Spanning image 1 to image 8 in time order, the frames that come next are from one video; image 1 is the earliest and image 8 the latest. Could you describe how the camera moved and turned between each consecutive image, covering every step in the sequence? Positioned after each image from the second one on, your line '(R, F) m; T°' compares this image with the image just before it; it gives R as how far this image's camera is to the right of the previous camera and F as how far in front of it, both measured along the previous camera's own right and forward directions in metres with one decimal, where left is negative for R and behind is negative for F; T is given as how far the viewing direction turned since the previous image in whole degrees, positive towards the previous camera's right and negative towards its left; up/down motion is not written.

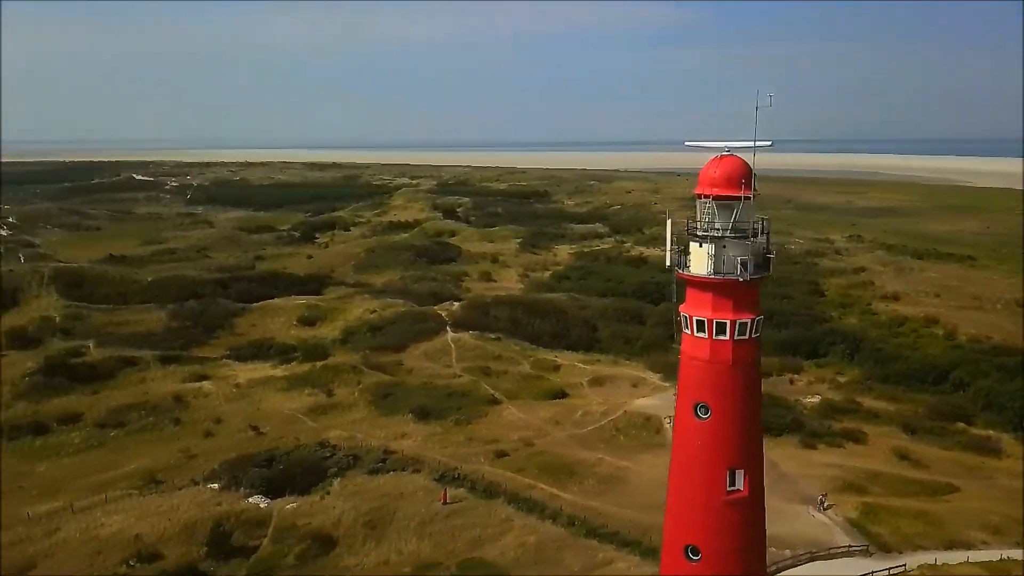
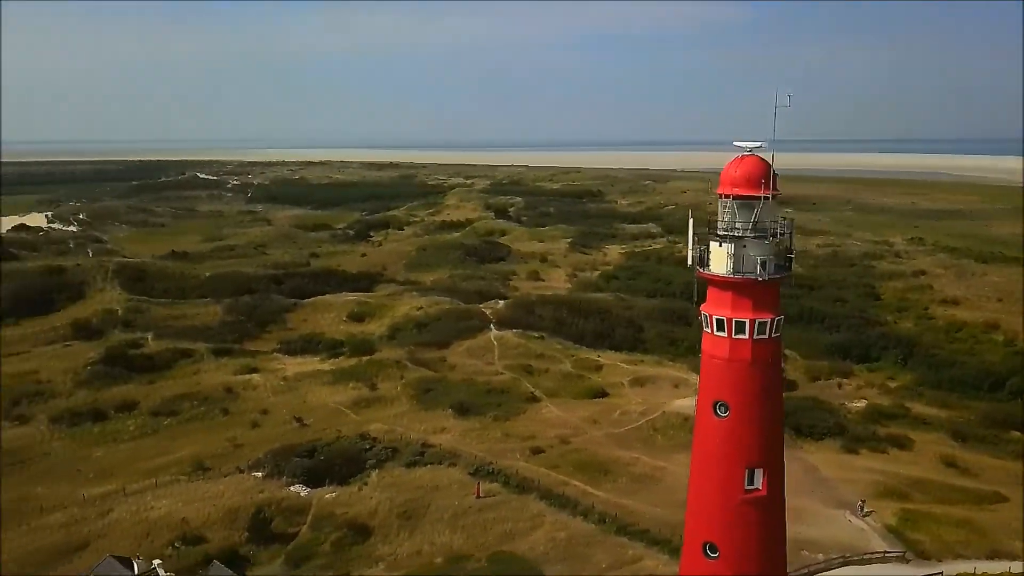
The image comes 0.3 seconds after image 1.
(+0.5, -0.3) m; -4°
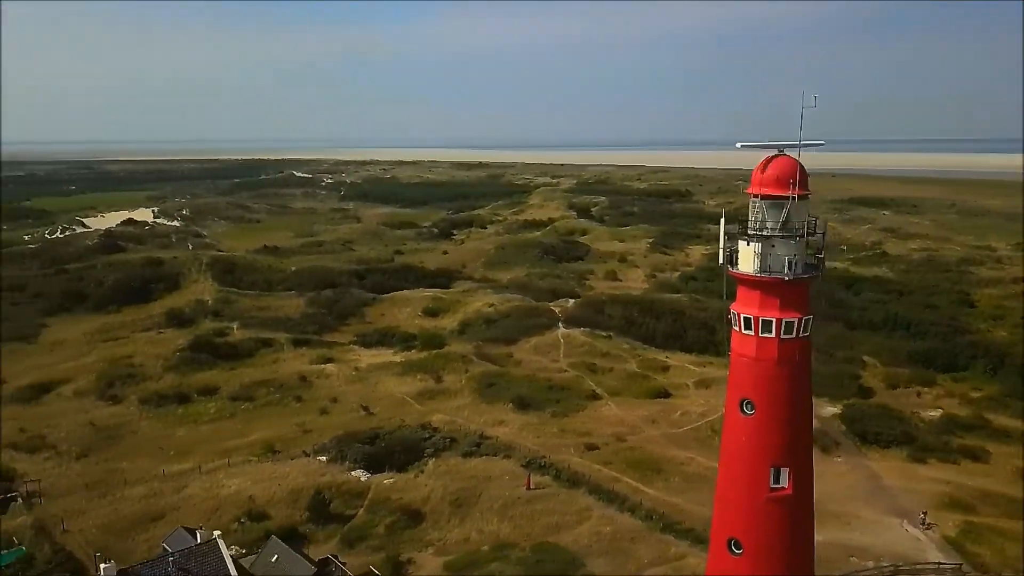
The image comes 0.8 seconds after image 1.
(+0.9, -0.4) m; -6°
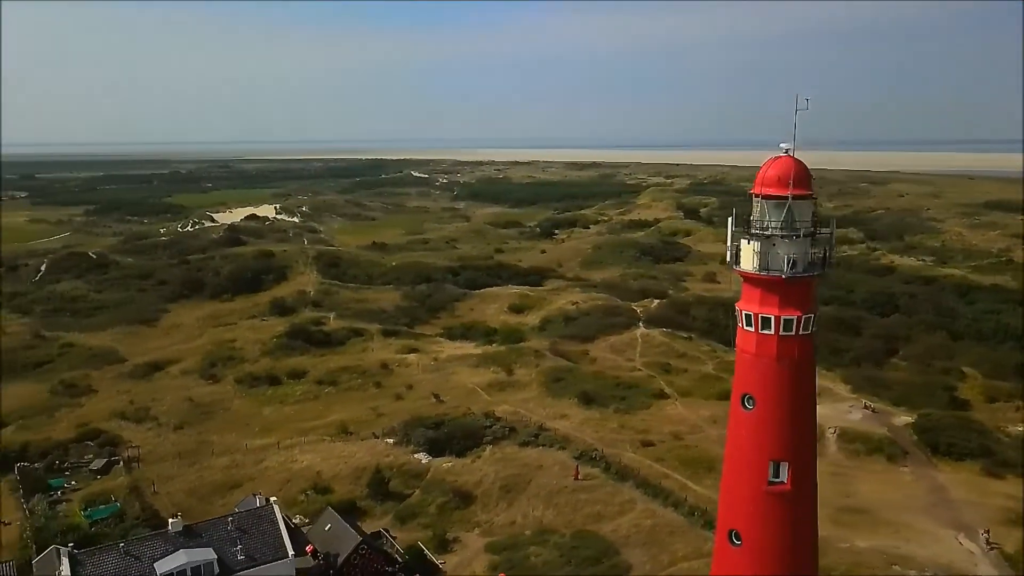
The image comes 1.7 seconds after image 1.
(+1.7, -0.7) m; -8°
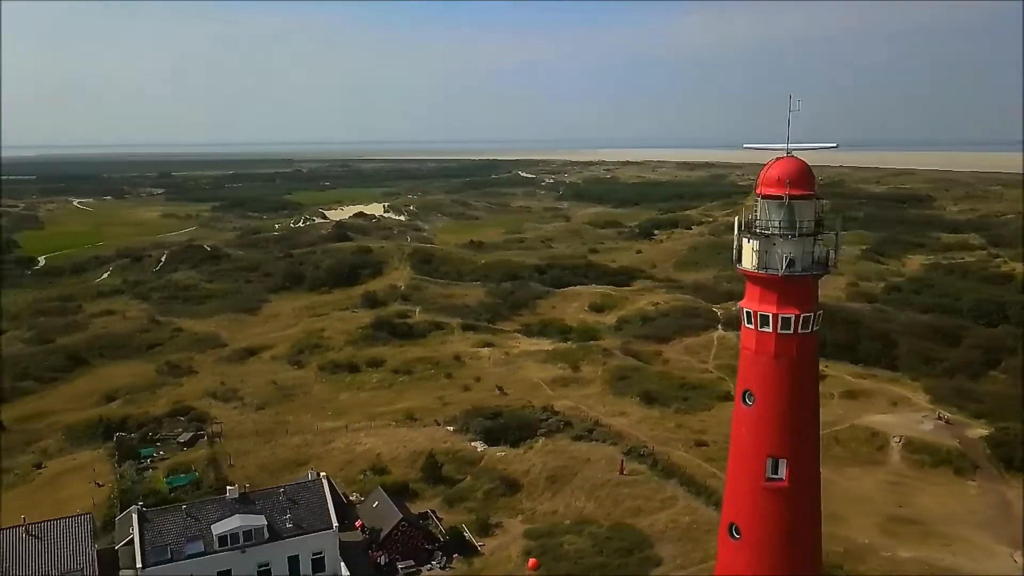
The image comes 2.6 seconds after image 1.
(+1.7, -0.6) m; -8°
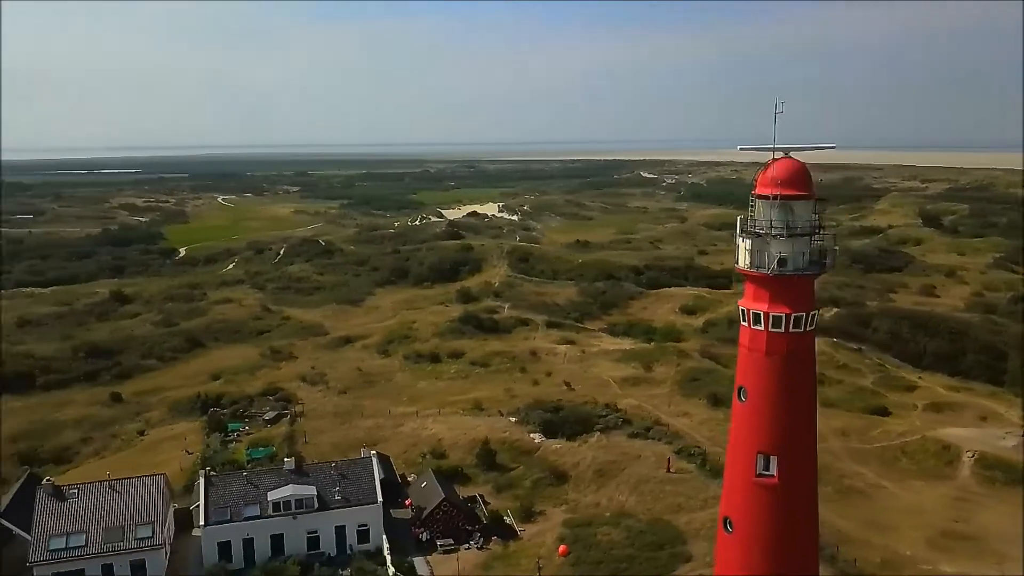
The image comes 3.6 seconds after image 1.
(+2.0, -0.6) m; -9°
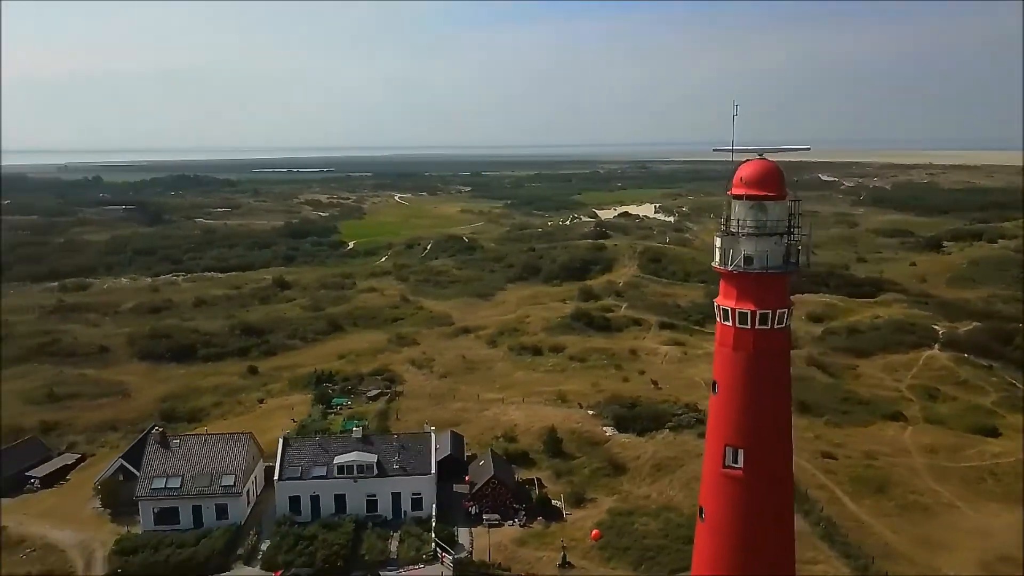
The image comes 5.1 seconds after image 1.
(+3.2, -0.9) m; -12°
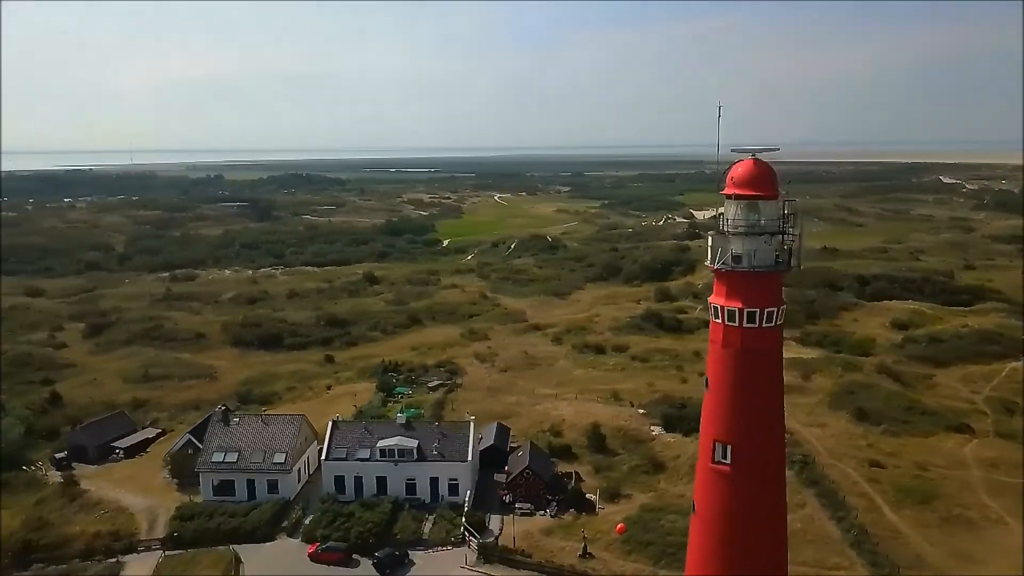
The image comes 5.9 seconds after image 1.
(+1.8, -0.5) m; -7°
